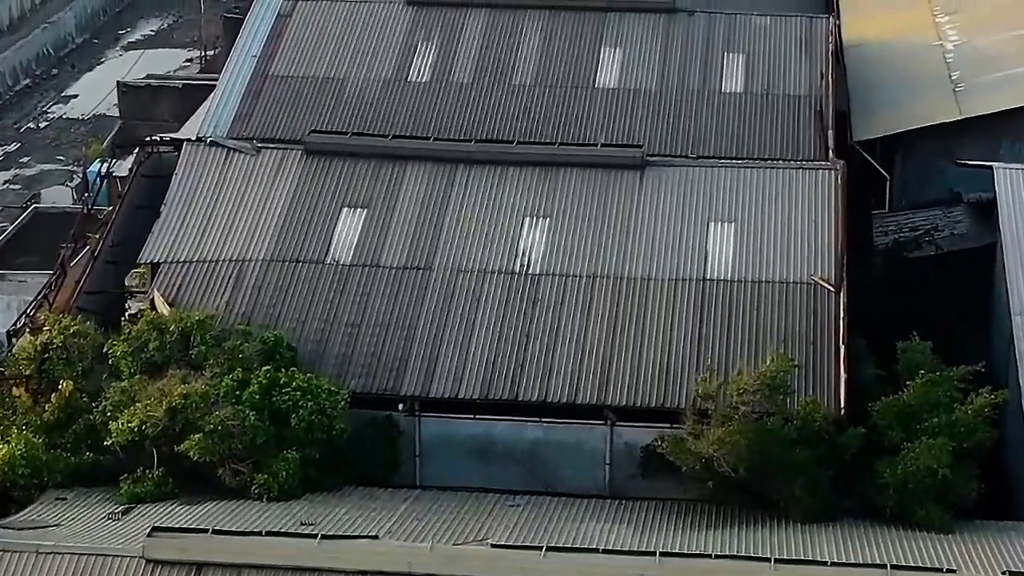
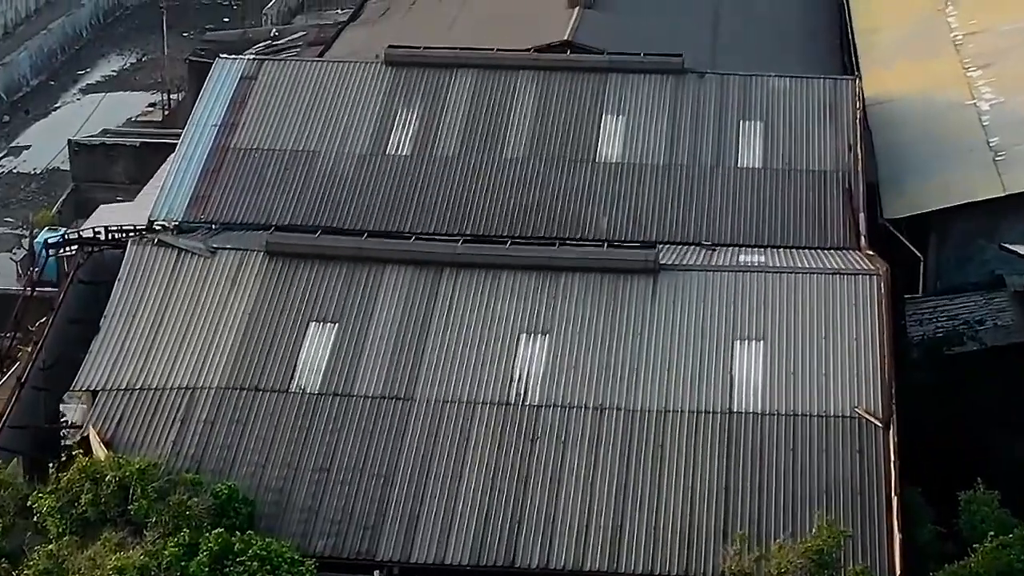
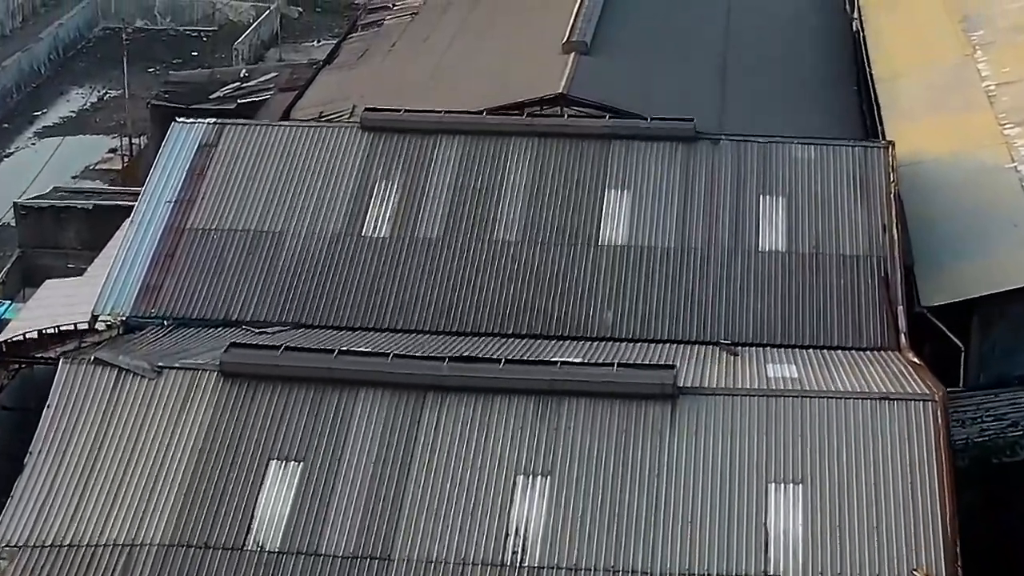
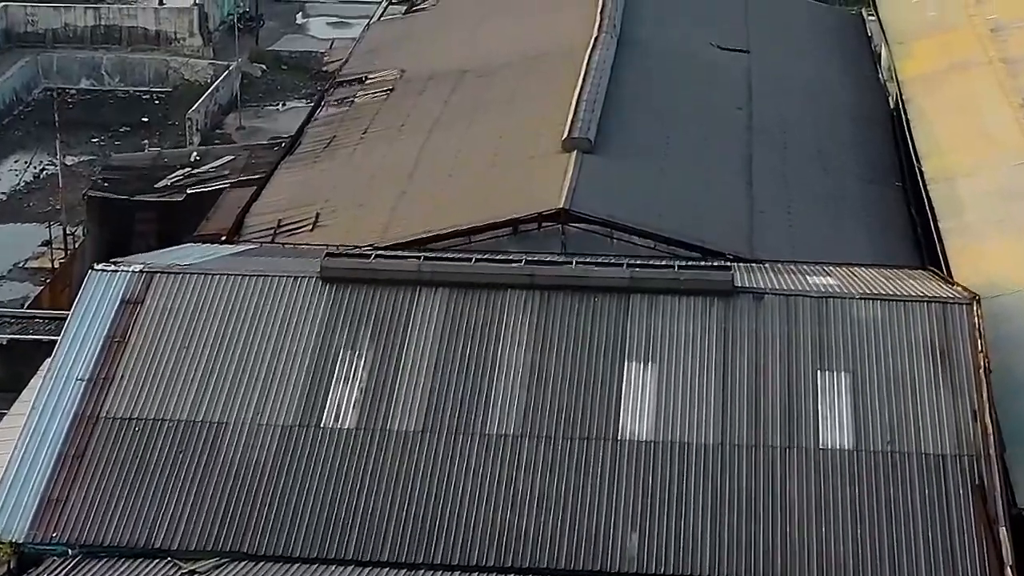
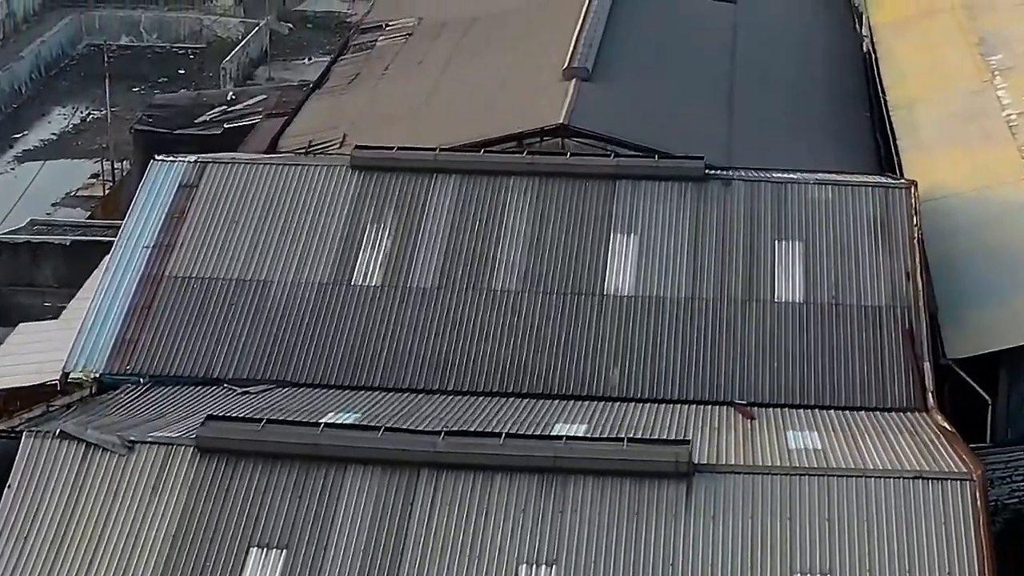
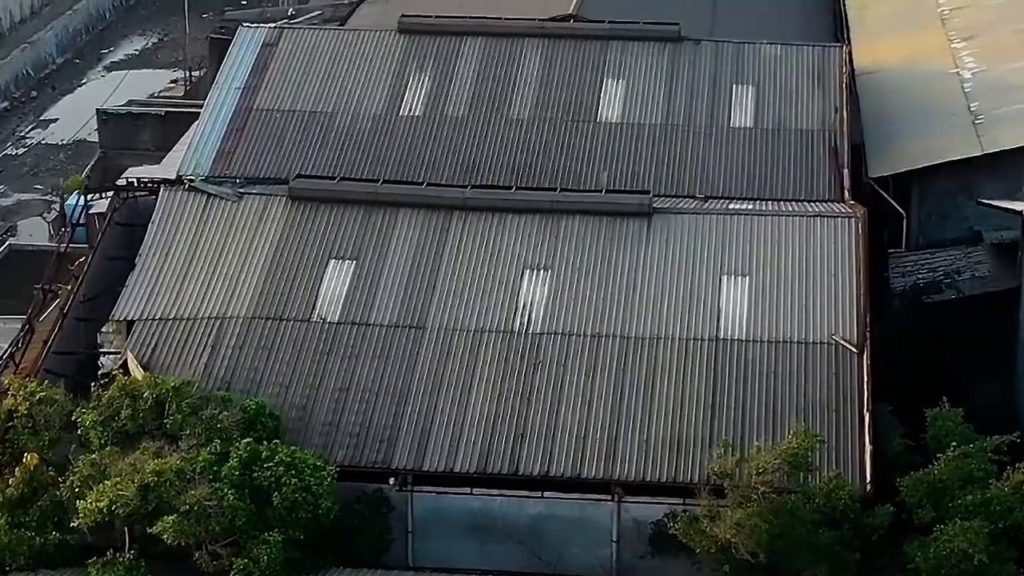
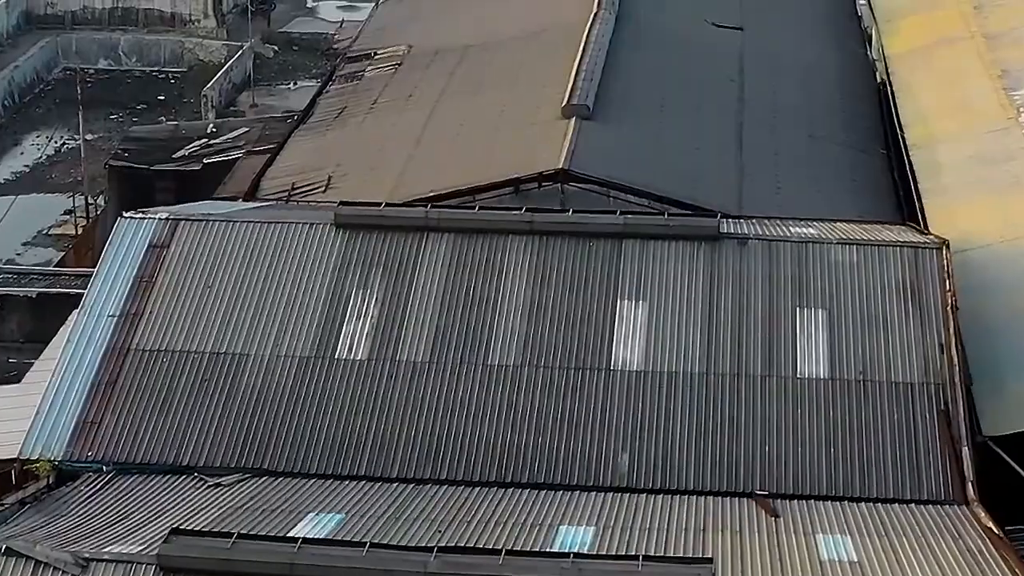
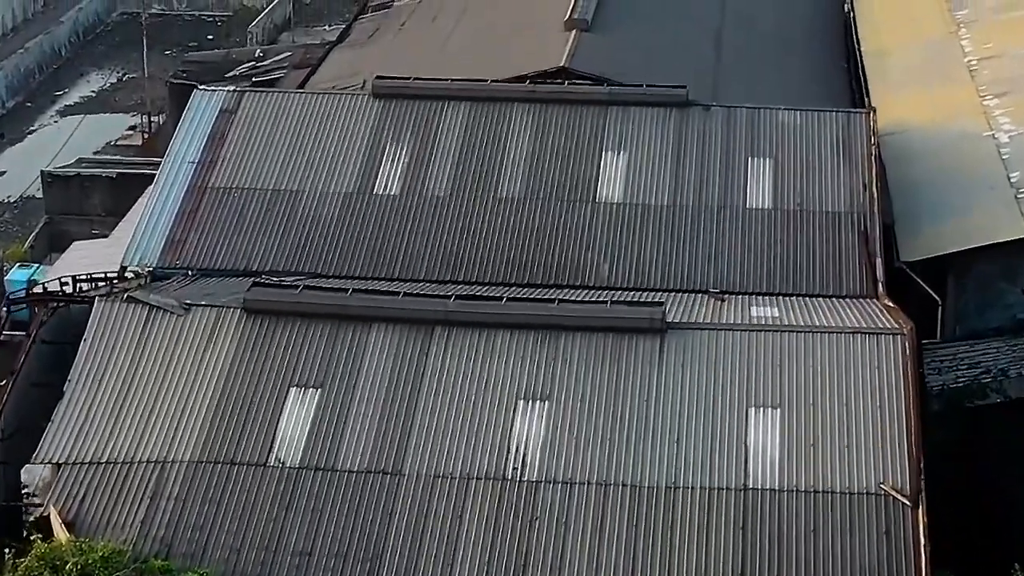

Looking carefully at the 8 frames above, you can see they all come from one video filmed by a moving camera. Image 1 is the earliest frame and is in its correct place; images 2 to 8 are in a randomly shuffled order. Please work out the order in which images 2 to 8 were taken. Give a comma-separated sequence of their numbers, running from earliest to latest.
6, 2, 8, 3, 5, 7, 4
